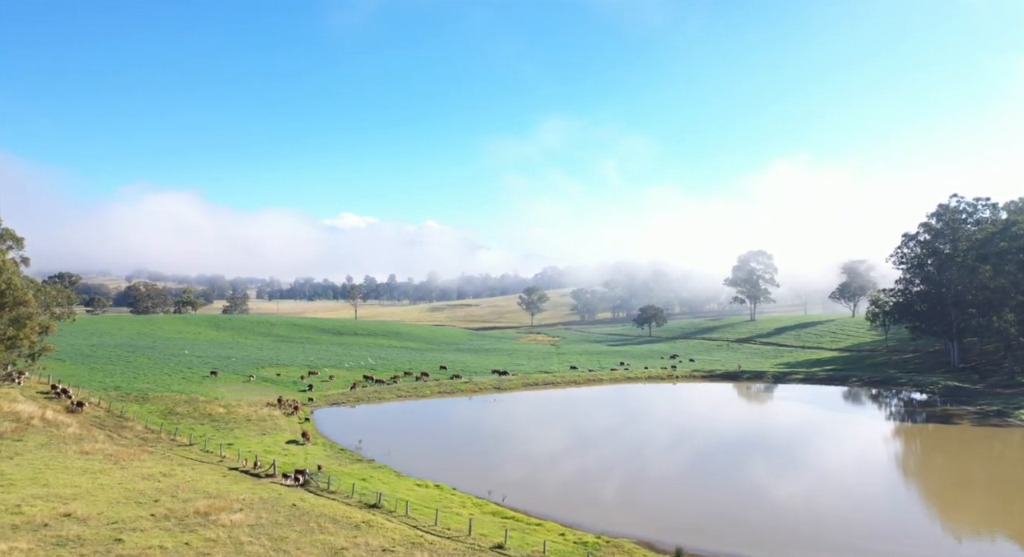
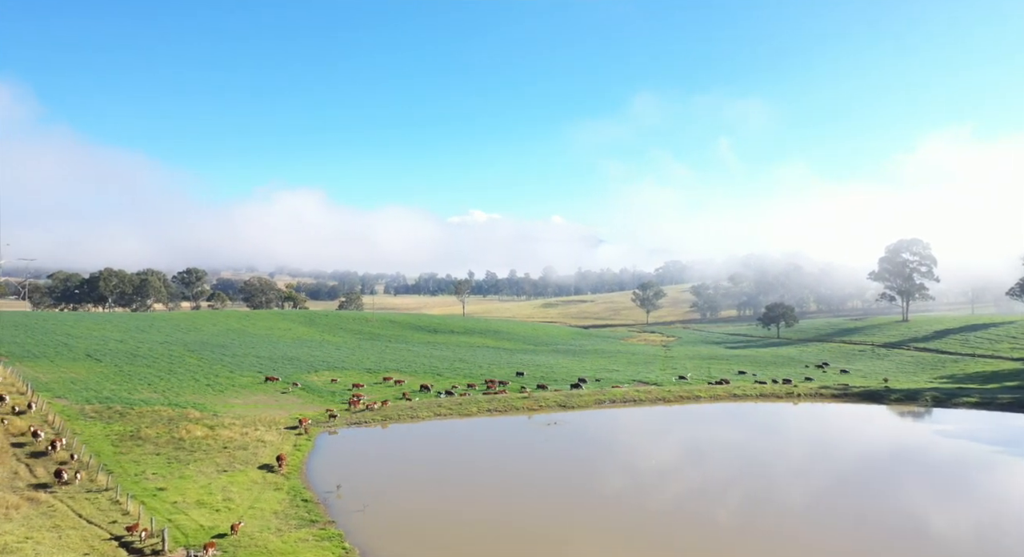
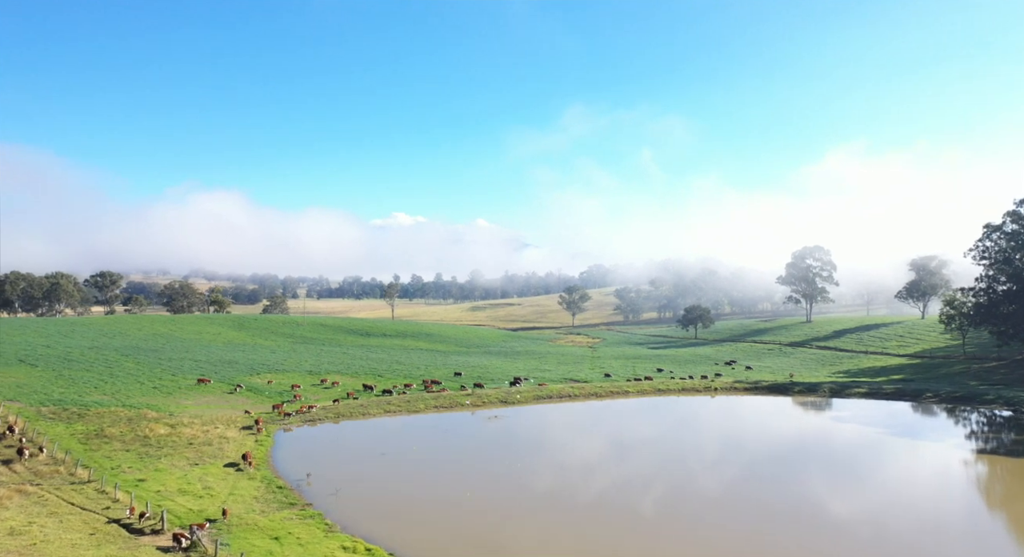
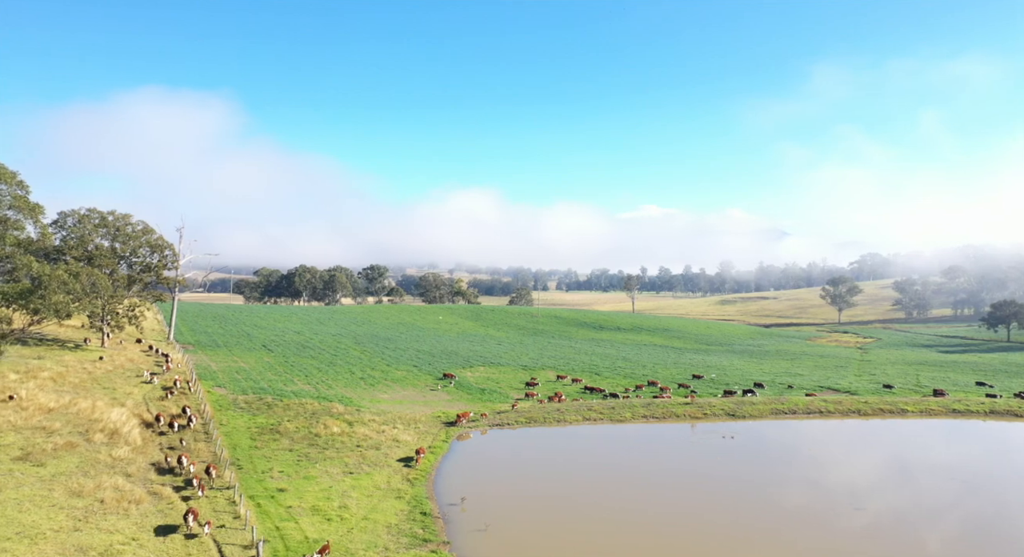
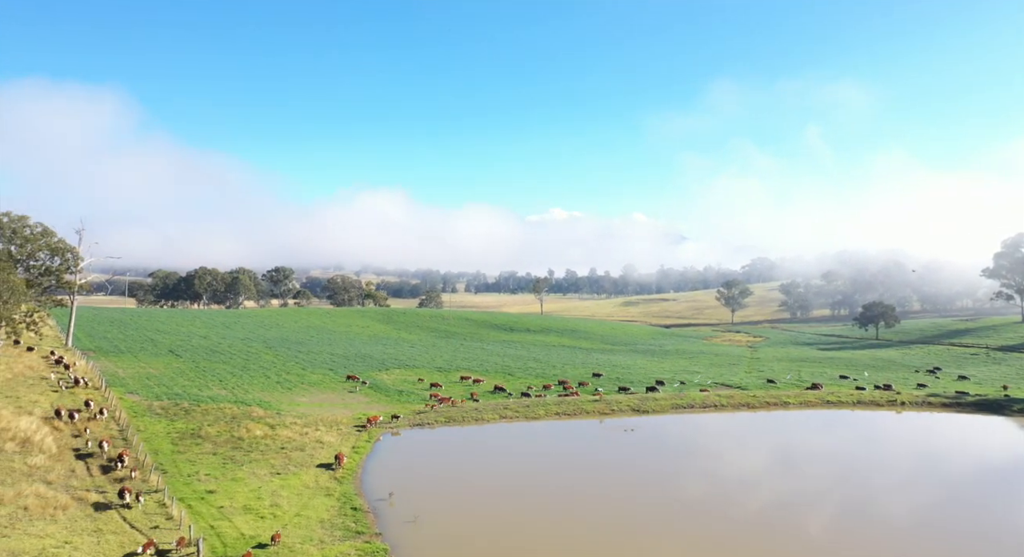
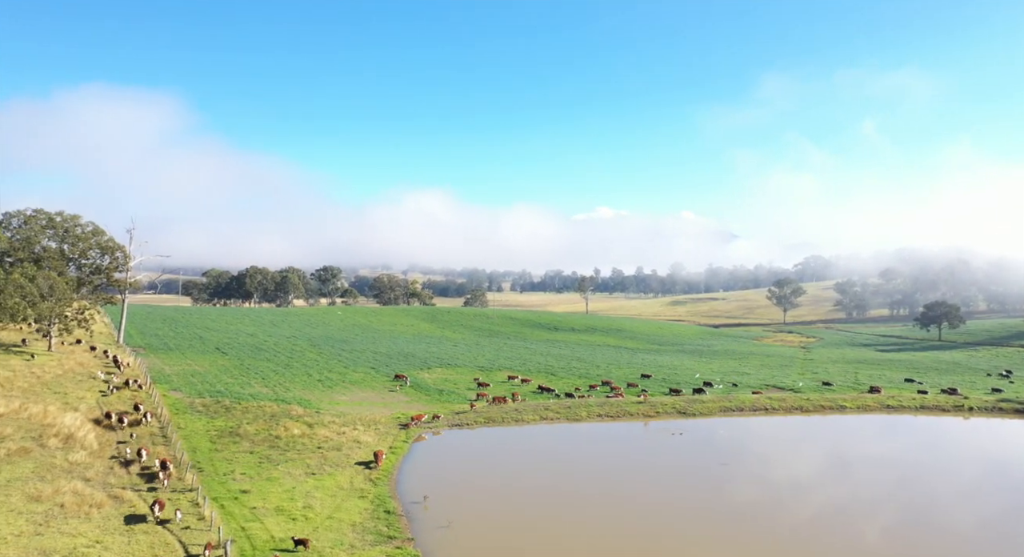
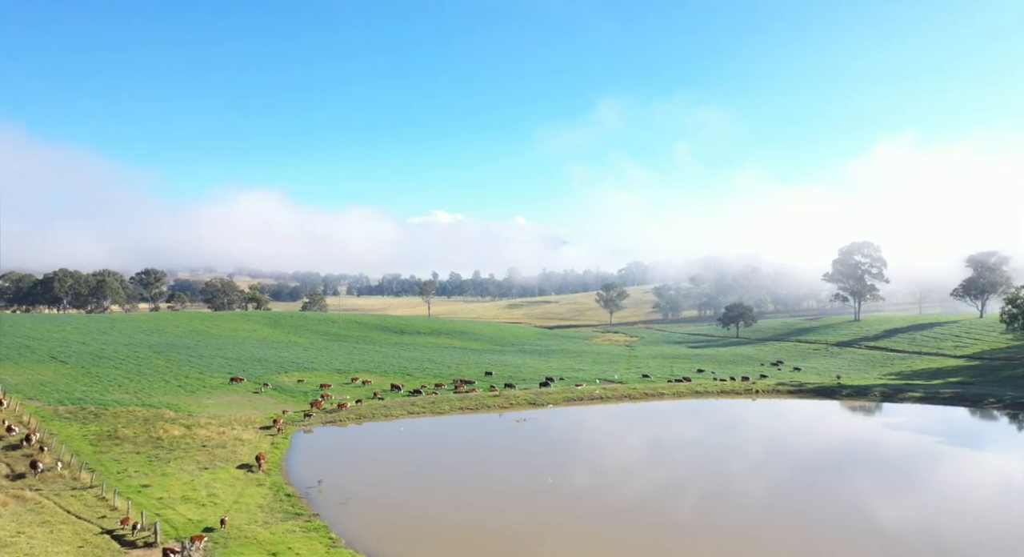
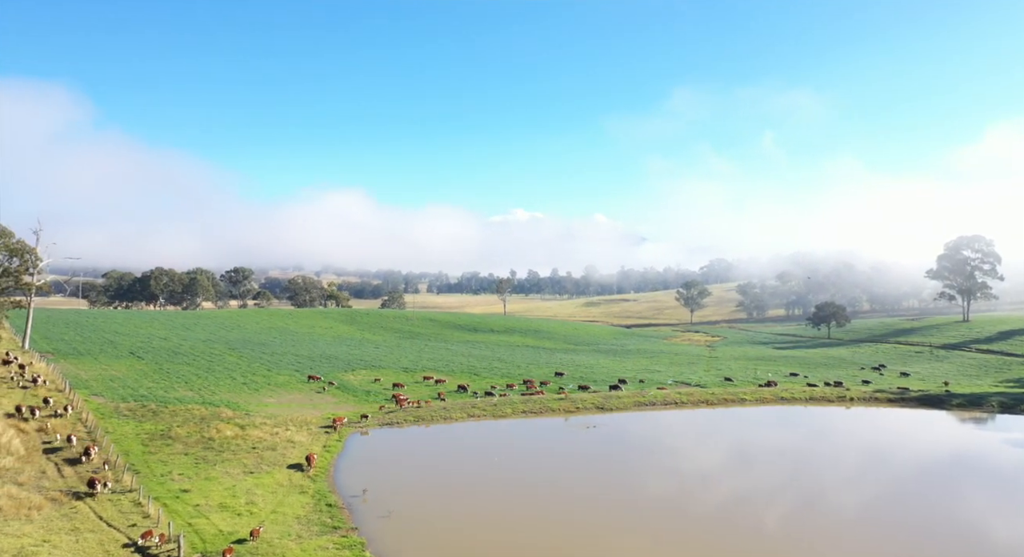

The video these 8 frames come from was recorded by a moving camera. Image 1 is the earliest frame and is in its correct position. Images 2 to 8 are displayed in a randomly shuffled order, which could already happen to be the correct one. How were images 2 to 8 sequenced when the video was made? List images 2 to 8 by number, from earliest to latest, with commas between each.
3, 7, 2, 8, 5, 6, 4
